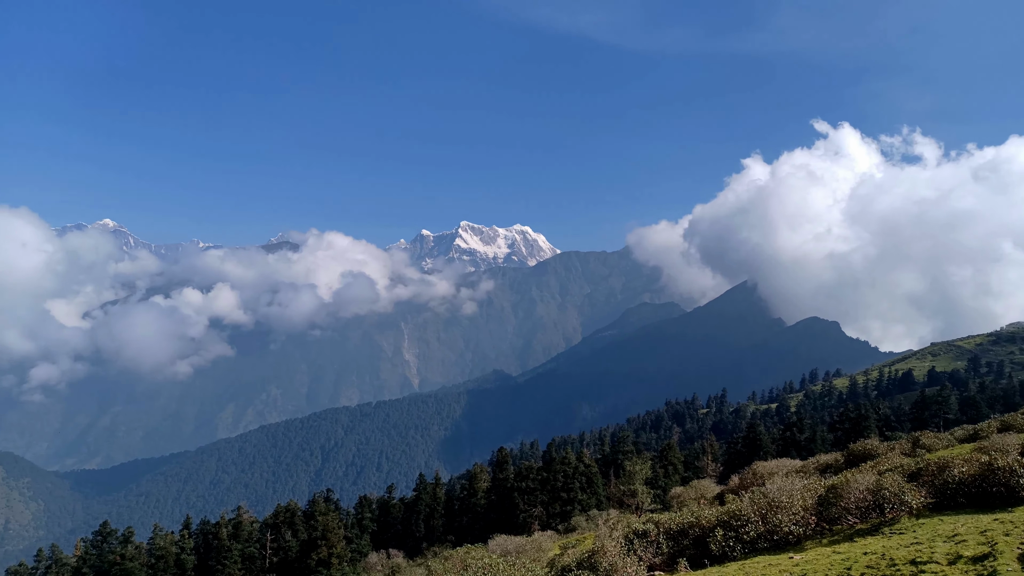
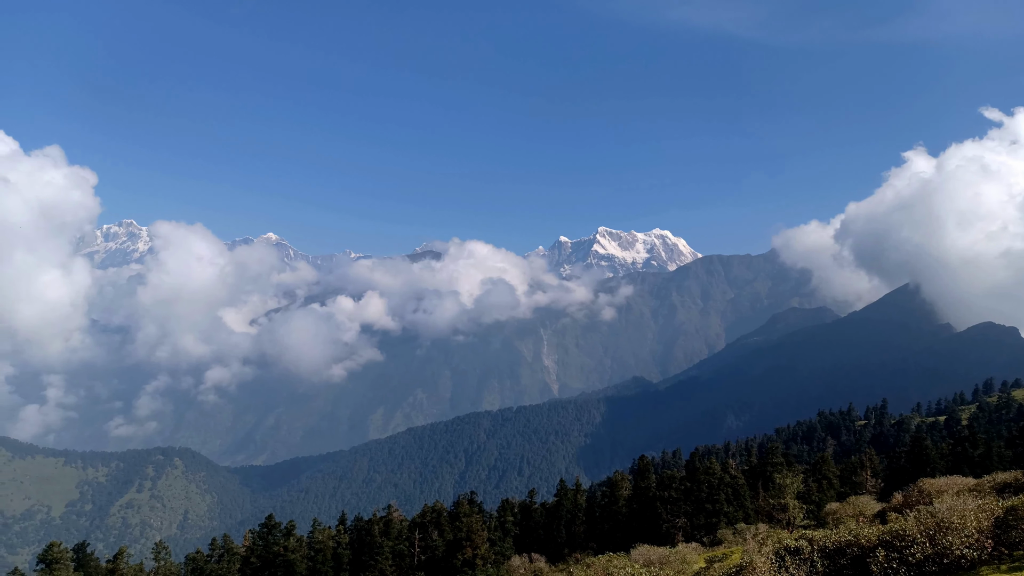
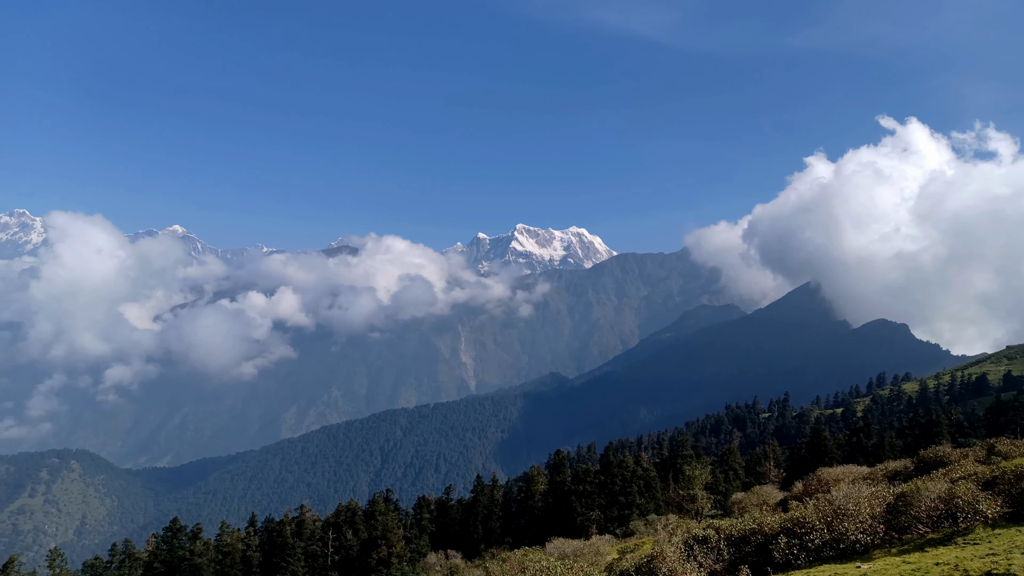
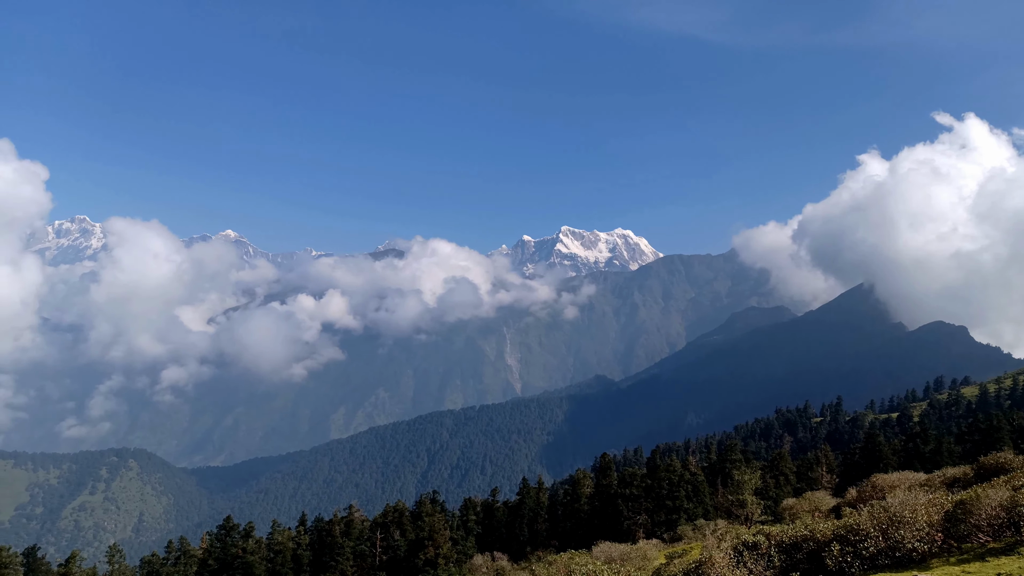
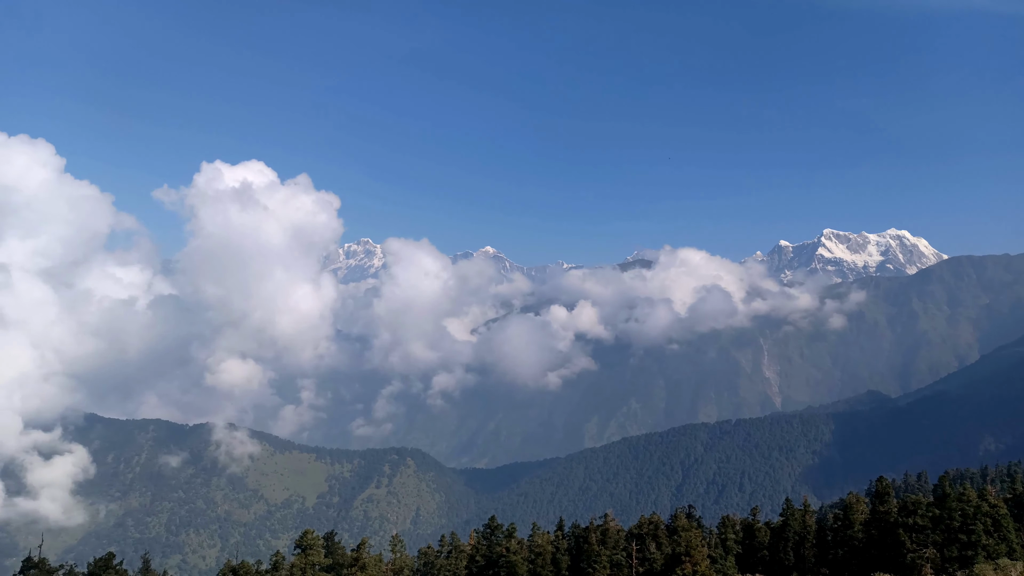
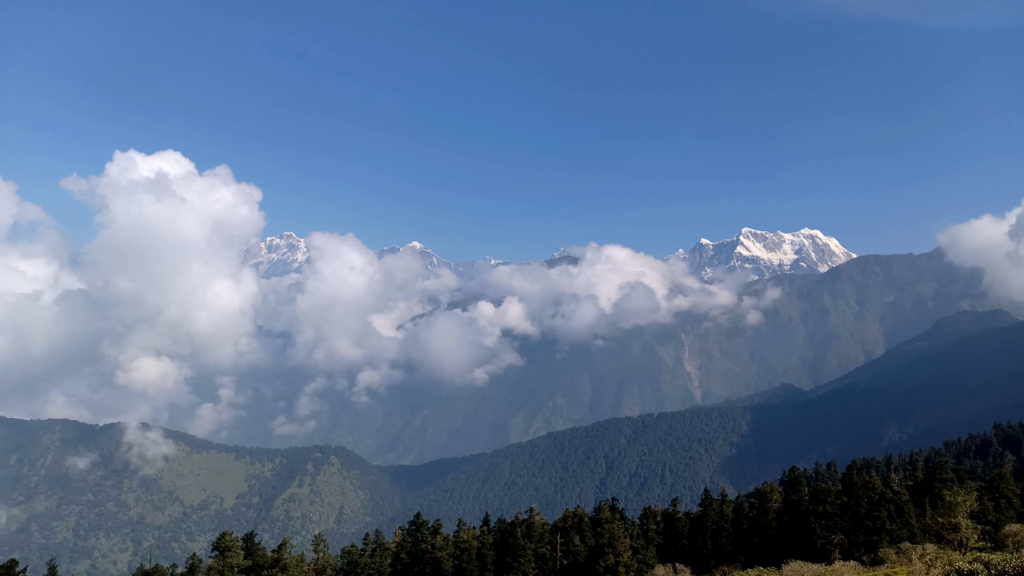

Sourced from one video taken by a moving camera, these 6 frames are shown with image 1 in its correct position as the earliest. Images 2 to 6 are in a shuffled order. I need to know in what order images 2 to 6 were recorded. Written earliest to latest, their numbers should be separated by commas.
3, 4, 2, 6, 5
